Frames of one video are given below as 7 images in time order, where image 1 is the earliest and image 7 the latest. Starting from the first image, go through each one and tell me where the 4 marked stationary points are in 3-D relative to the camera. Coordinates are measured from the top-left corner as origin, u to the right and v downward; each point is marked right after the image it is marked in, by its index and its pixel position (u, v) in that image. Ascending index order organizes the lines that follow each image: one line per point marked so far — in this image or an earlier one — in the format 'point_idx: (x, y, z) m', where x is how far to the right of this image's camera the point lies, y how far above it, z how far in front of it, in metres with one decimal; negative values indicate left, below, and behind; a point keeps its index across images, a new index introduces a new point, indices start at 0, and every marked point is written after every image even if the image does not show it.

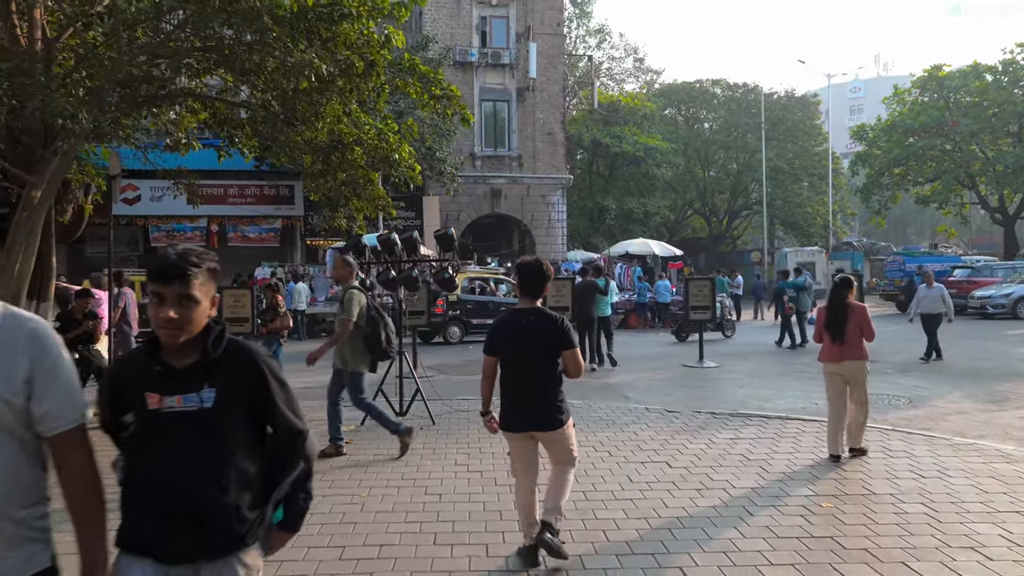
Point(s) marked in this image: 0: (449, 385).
0: (-1.0, -1.5, +11.4) m
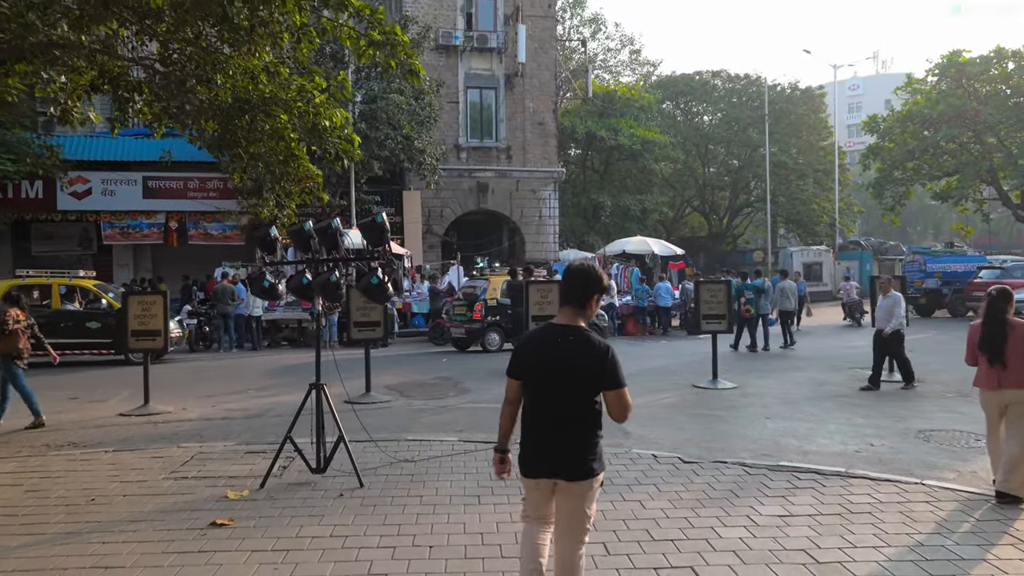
0: (-1.3, -1.6, +9.2) m
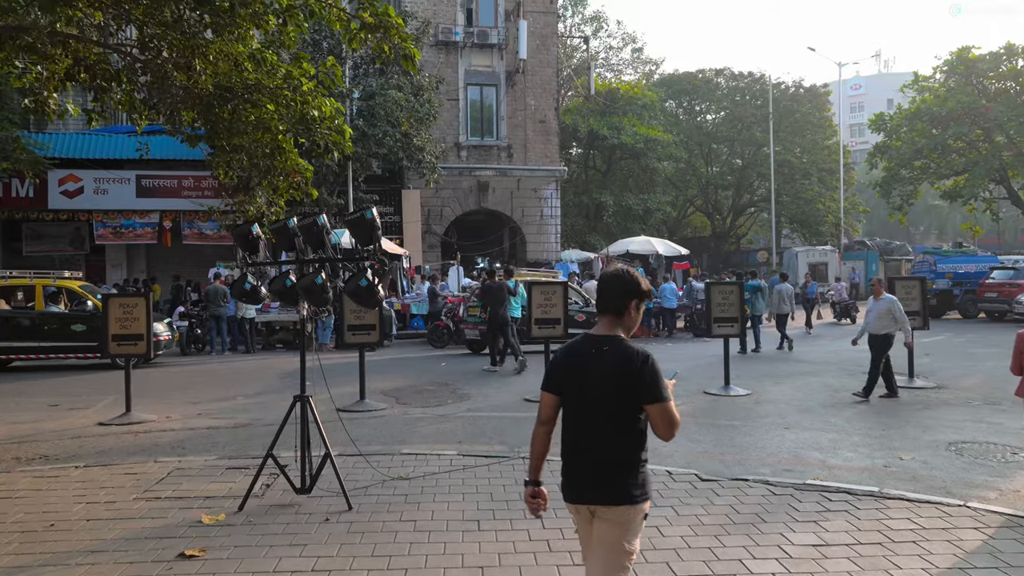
0: (-1.3, -1.6, +8.7) m
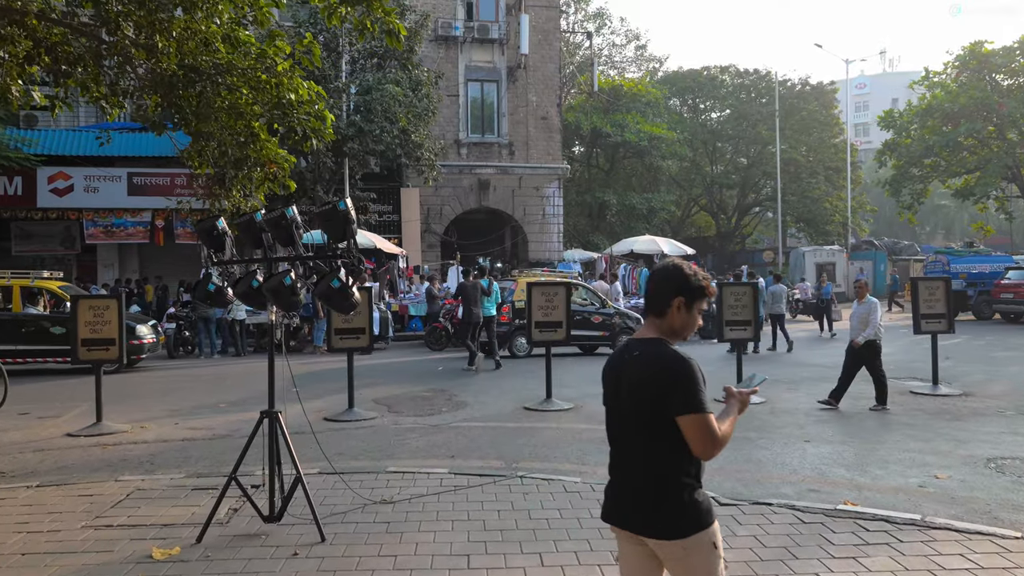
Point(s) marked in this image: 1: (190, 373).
0: (-1.3, -1.6, +8.1) m
1: (-5.7, -1.5, +13.4) m
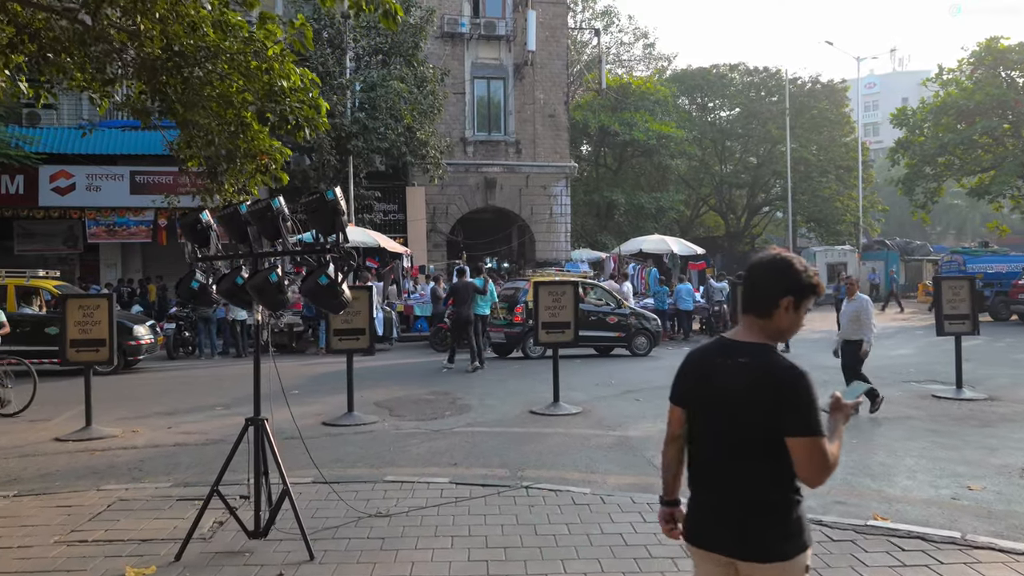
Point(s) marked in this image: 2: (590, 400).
0: (-1.3, -1.6, +7.7) m
1: (-5.5, -1.5, +13.1) m
2: (+1.0, -1.5, +9.9) m
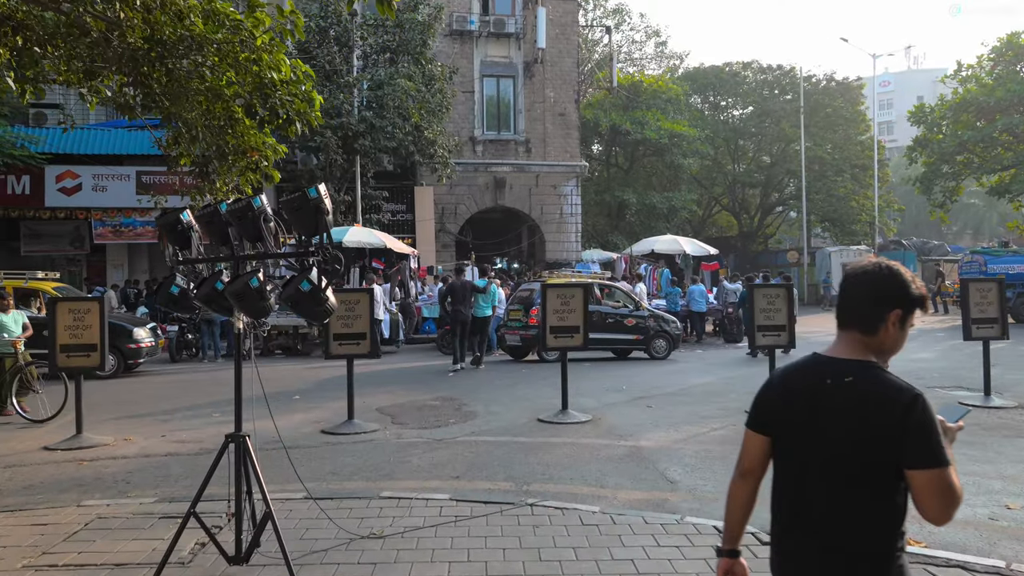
0: (-1.2, -1.6, +7.4) m
1: (-5.4, -1.5, +12.8) m
2: (+1.1, -1.5, +9.5) m
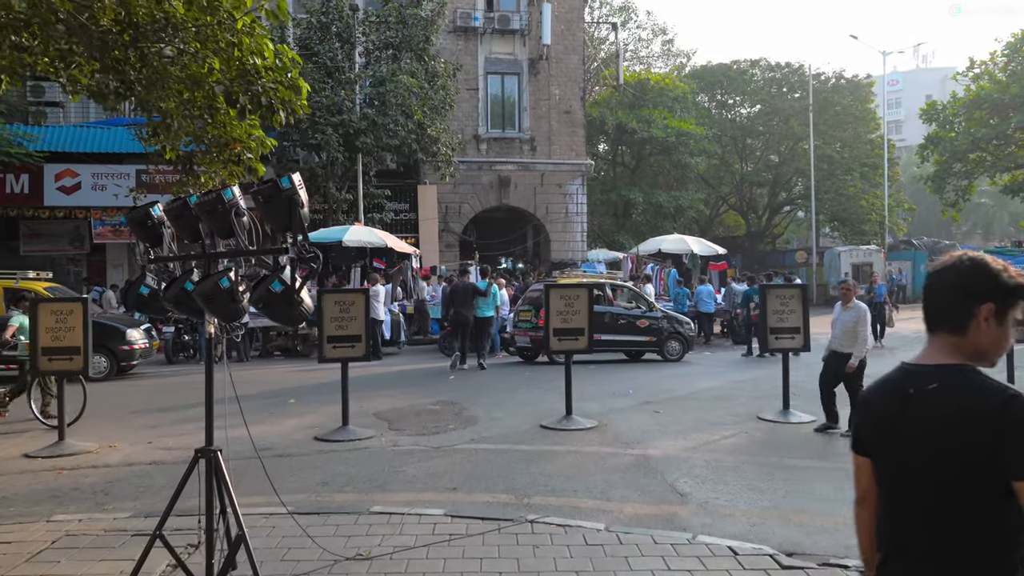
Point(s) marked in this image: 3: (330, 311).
0: (-1.2, -1.6, +7.0) m
1: (-5.4, -1.5, +12.5) m
2: (+1.1, -1.5, +9.1) m
3: (-2.0, -0.3, +8.2) m
